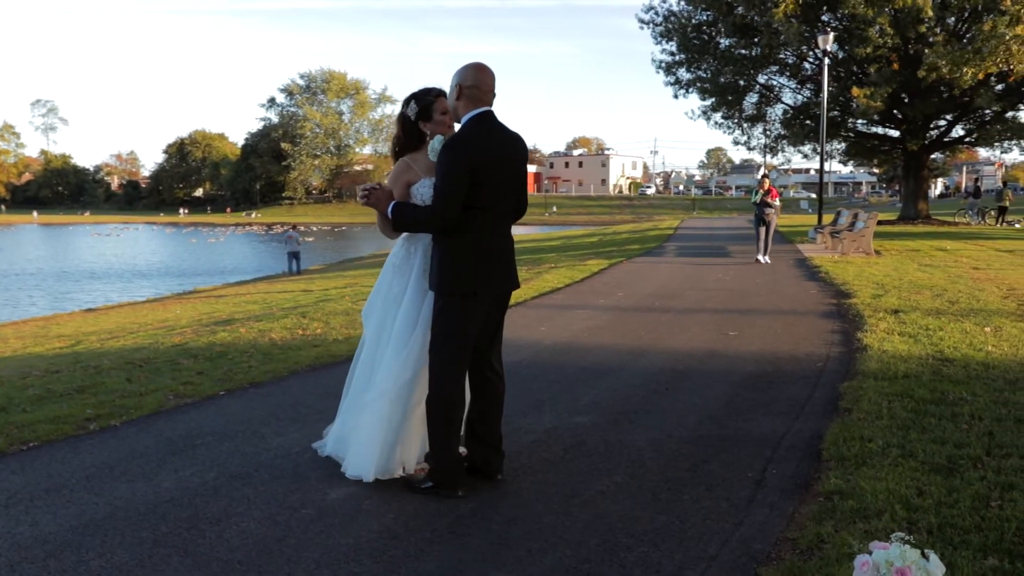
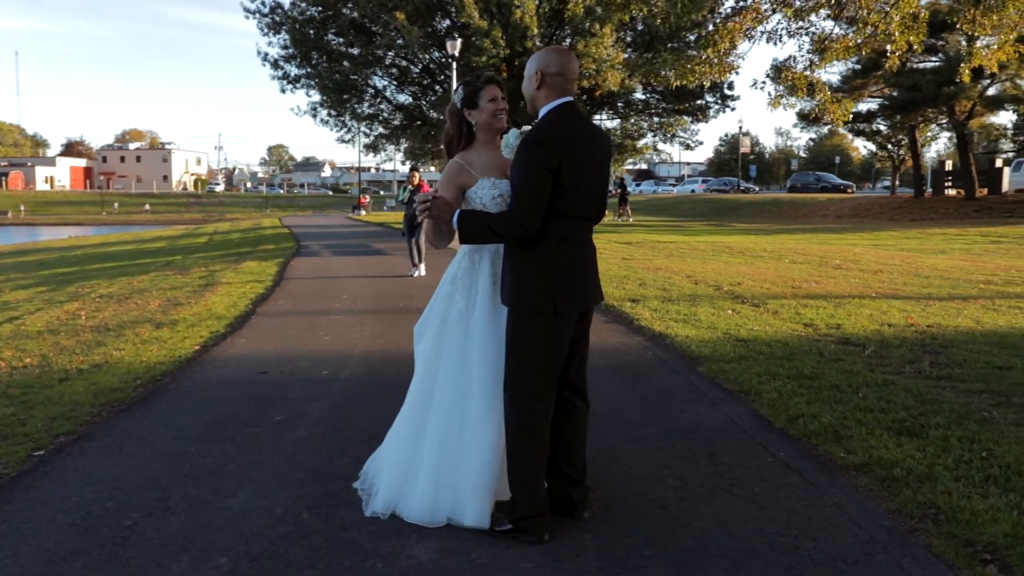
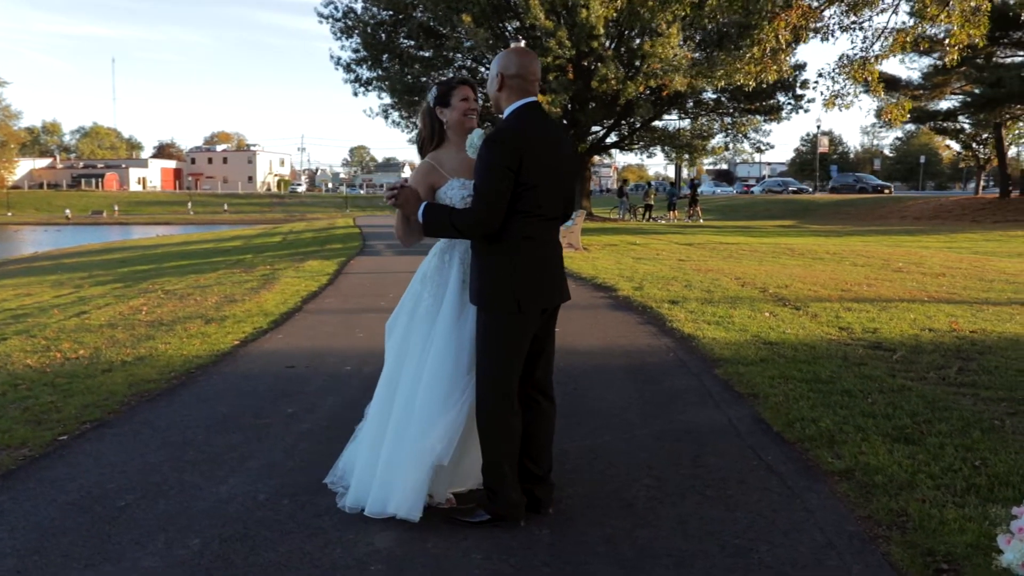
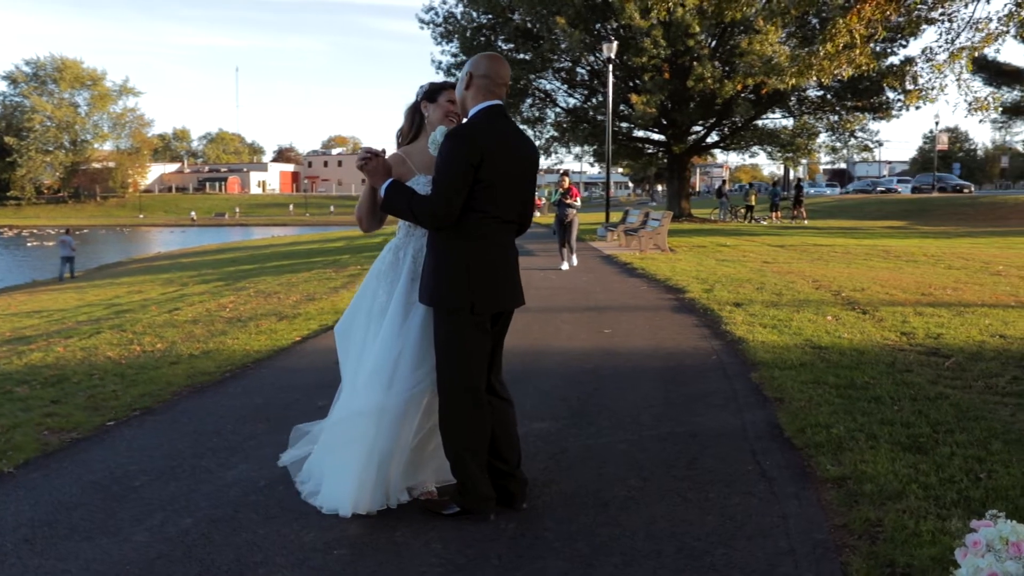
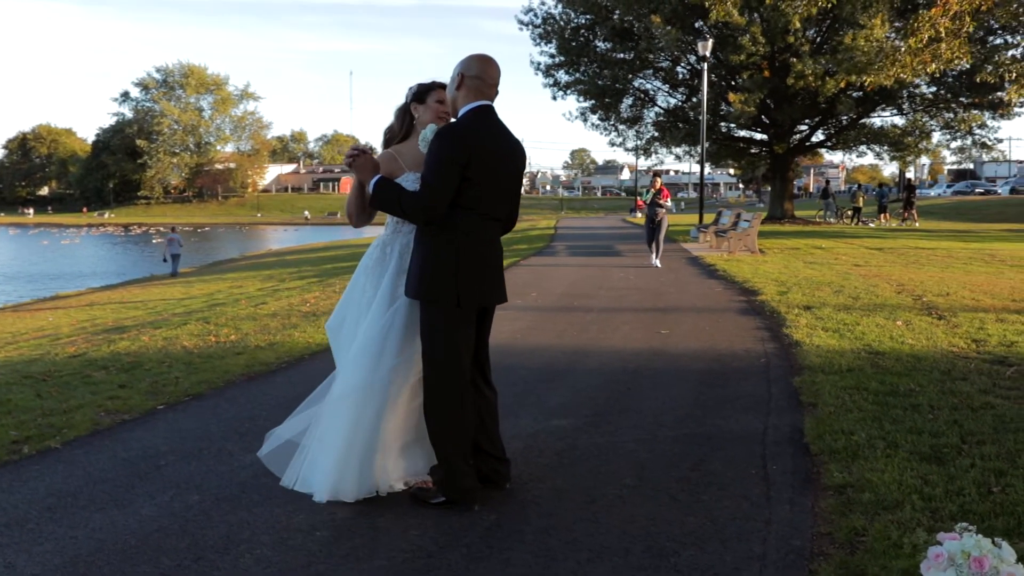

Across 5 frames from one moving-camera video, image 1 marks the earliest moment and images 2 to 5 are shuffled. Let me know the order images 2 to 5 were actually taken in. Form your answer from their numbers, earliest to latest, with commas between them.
5, 4, 3, 2
